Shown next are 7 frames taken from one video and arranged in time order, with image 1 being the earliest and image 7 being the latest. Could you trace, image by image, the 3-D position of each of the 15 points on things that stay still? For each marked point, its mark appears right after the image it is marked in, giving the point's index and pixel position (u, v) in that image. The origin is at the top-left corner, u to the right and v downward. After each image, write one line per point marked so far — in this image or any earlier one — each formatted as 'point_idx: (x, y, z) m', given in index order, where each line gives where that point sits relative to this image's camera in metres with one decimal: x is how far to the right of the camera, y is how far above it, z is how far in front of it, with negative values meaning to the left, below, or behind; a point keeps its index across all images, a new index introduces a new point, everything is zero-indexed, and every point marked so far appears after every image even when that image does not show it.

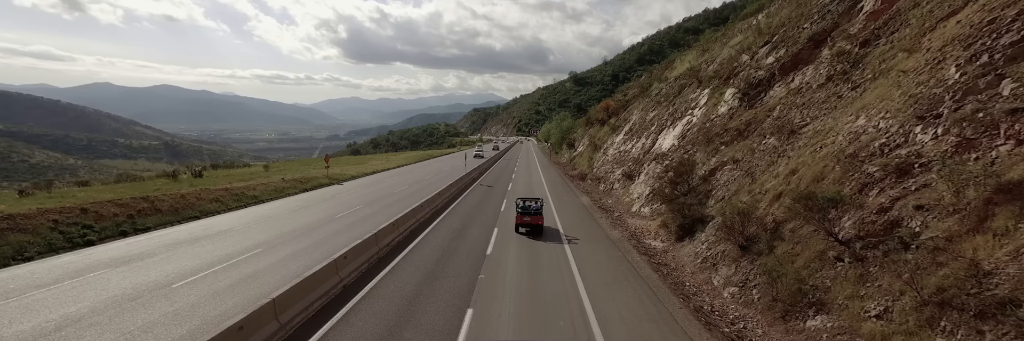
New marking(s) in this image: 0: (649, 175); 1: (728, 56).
0: (+8.4, -0.4, +20.0) m
1: (+13.2, +7.0, +20.3) m
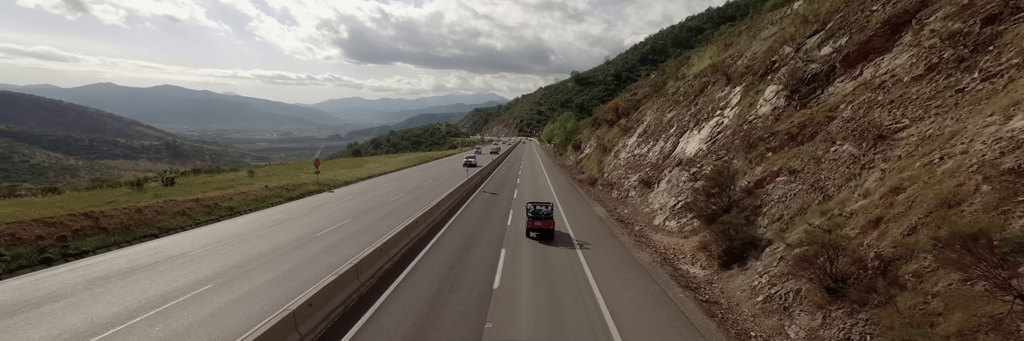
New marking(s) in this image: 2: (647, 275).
0: (+8.7, -0.8, +17.9) m
1: (+13.6, +6.6, +18.1) m
2: (+4.2, -3.3, +10.4) m
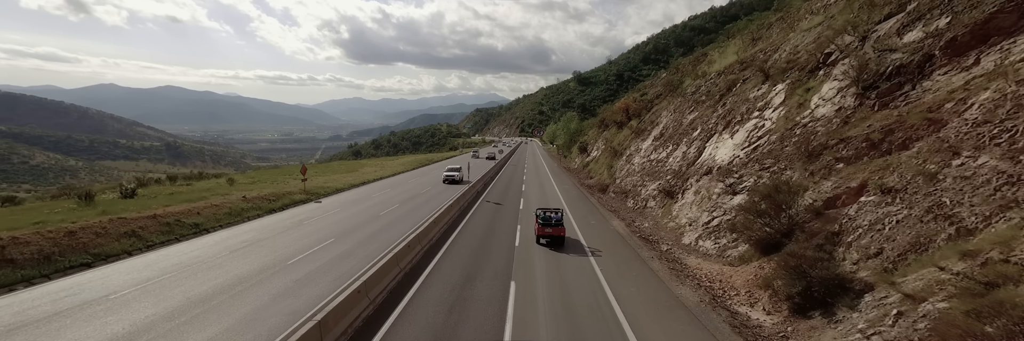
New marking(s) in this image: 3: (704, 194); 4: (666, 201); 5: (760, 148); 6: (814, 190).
0: (+9.1, -1.3, +15.6) m
1: (+13.9, +6.1, +15.8) m
2: (+4.5, -3.7, +8.1) m
3: (+9.4, -1.2, +16.5) m
4: (+9.3, -1.9, +20.2) m
5: (+10.4, +1.0, +14.0) m
6: (+9.0, -0.6, +10.0) m
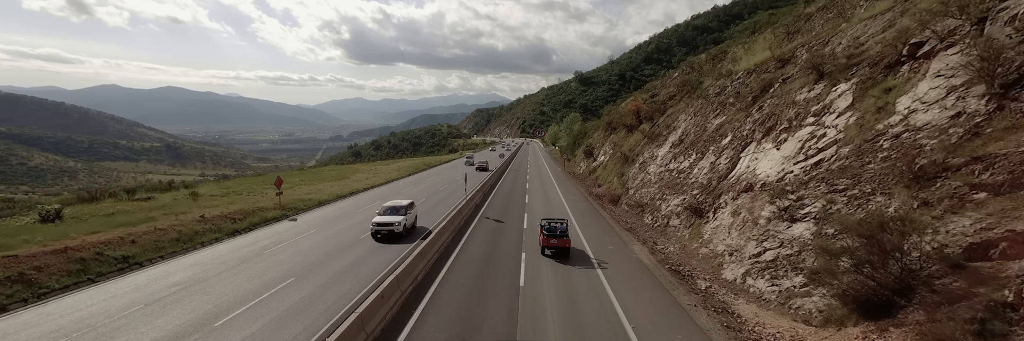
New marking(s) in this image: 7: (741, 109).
0: (+9.2, -2.0, +12.8) m
1: (+14.0, +5.4, +13.0) m
2: (+4.6, -4.4, +5.3) m
3: (+9.5, -1.9, +13.7) m
4: (+9.4, -2.6, +17.4) m
5: (+10.5, +0.3, +11.2) m
6: (+9.1, -1.3, +7.2) m
7: (+13.7, +3.7, +19.9) m
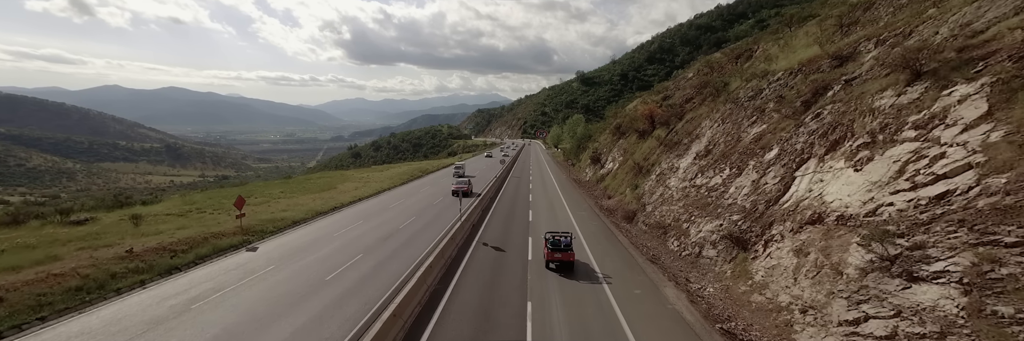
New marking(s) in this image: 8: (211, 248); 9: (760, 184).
0: (+9.3, -2.9, +9.6) m
1: (+14.1, +4.5, +9.8) m
2: (+4.7, -5.4, +2.1) m
3: (+9.6, -2.8, +10.4) m
4: (+9.5, -3.5, +14.1) m
5: (+10.6, -0.7, +8.0) m
6: (+9.2, -2.2, +4.0) m
7: (+13.8, +2.8, +16.7) m
8: (-14.1, -3.6, +15.6) m
9: (+11.3, -0.5, +15.4) m
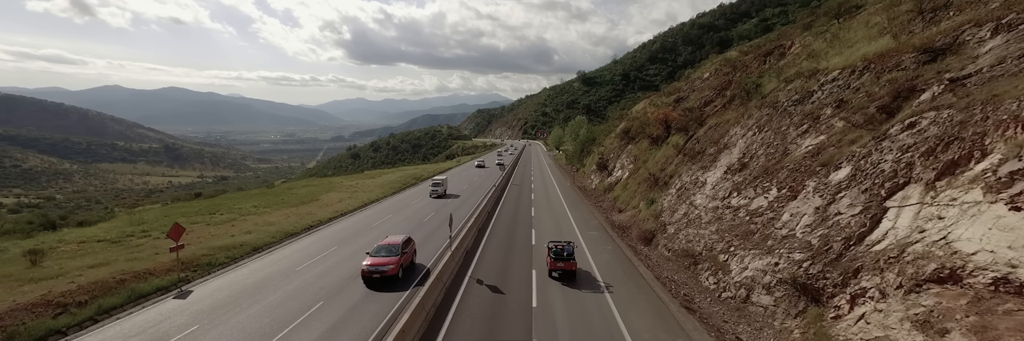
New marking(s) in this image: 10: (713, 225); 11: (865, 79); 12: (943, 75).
0: (+9.2, -3.8, +6.1) m
1: (+14.1, +3.6, +6.3) m
2: (+4.6, -6.3, -1.4) m
3: (+9.6, -3.7, +6.9) m
4: (+9.5, -4.4, +10.7) m
5: (+10.5, -1.6, +4.5) m
6: (+9.1, -3.1, +0.5) m
7: (+13.8, +1.9, +13.2) m
8: (-14.1, -4.5, +12.1) m
9: (+11.3, -1.5, +11.9) m
10: (+10.6, -2.5, +18.3) m
11: (+15.2, +4.1, +14.3) m
12: (+14.3, +3.2, +10.9) m
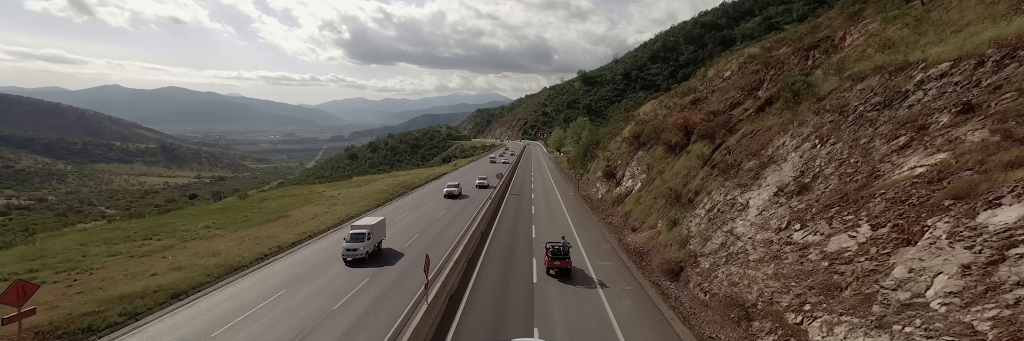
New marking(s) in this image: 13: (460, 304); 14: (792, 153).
0: (+9.0, -4.9, +1.7) m
1: (+13.8, +2.5, +1.9) m
2: (+4.4, -7.3, -5.8) m
3: (+9.3, -4.8, +2.5) m
4: (+9.3, -5.5, +6.3) m
5: (+10.3, -2.6, +0.1) m
6: (+8.9, -4.2, -3.9) m
7: (+13.5, +0.8, +8.8) m
8: (-14.4, -5.5, +7.7) m
9: (+11.1, -2.5, +7.5) m
10: (+10.4, -3.5, +13.8) m
11: (+14.9, +3.1, +9.9) m
12: (+14.0, +2.2, +6.5) m
13: (-2.6, -5.9, +16.7) m
14: (+13.9, +1.5, +16.3) m
